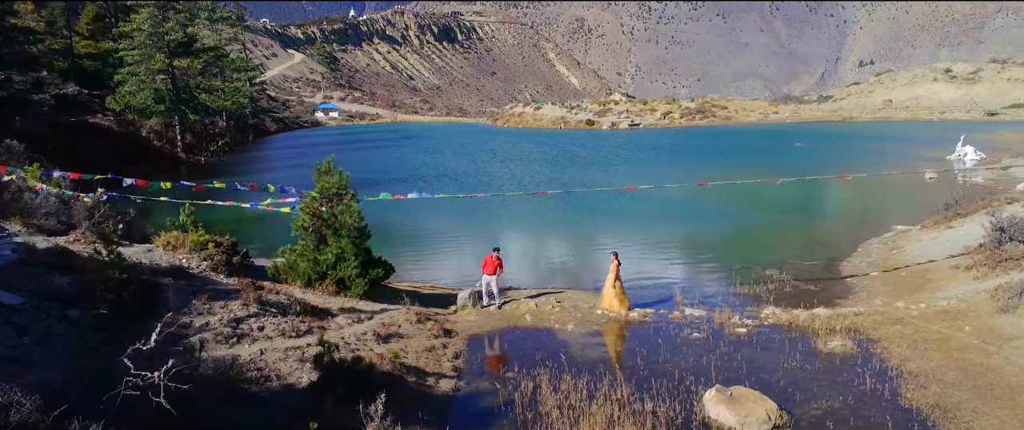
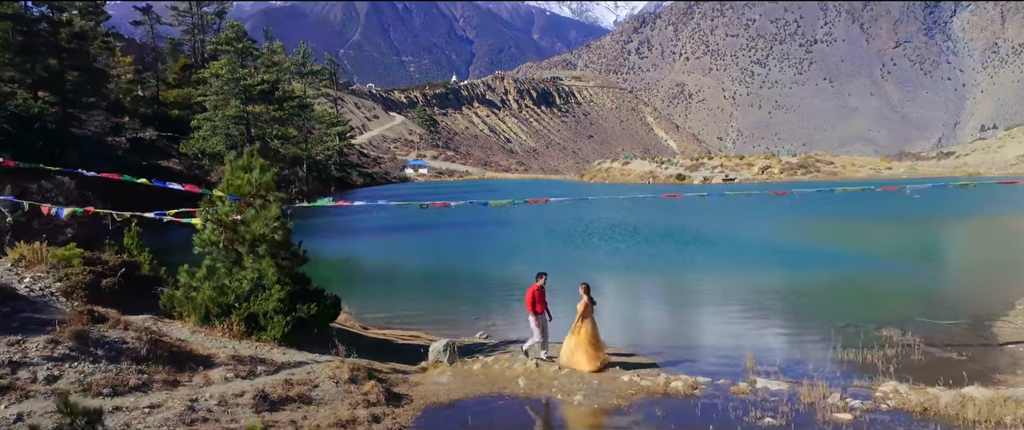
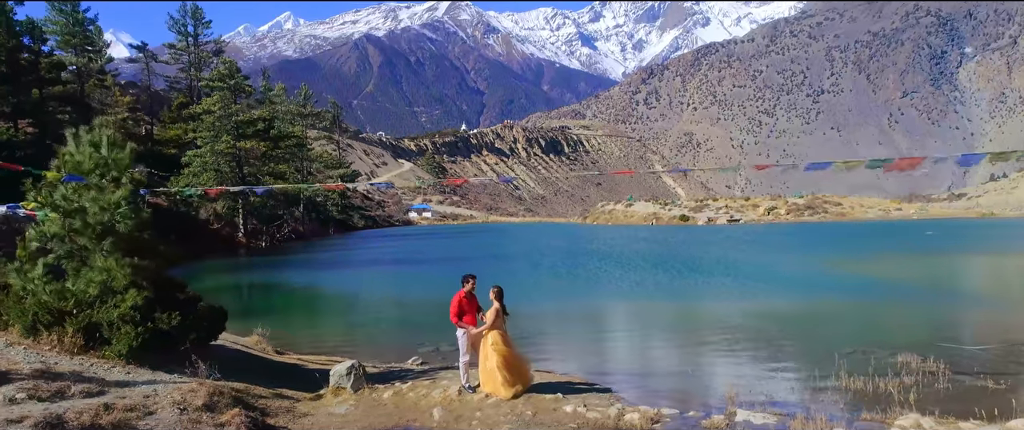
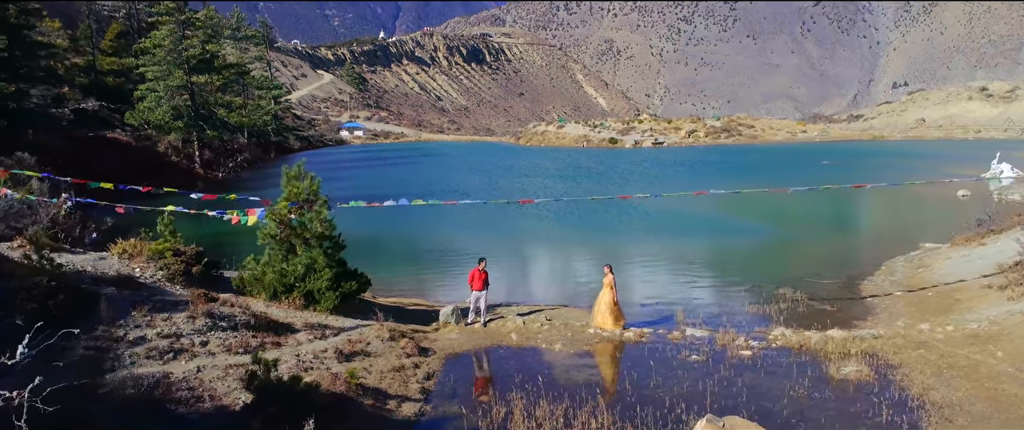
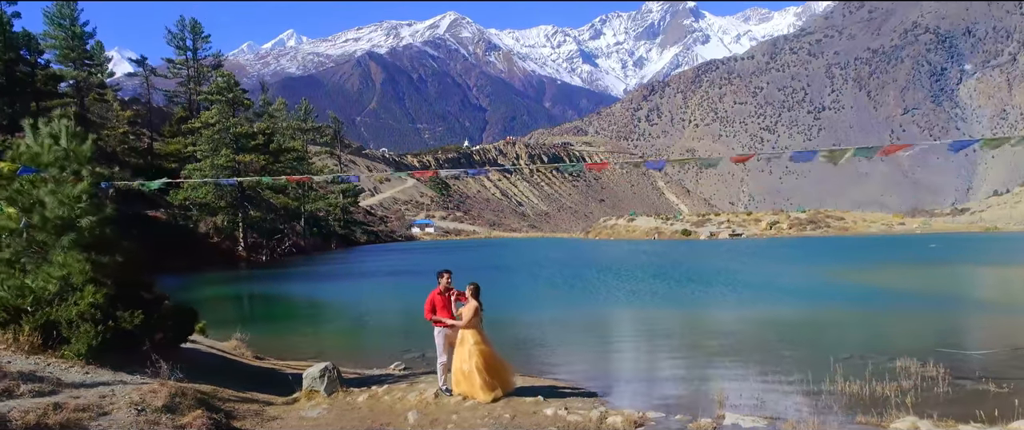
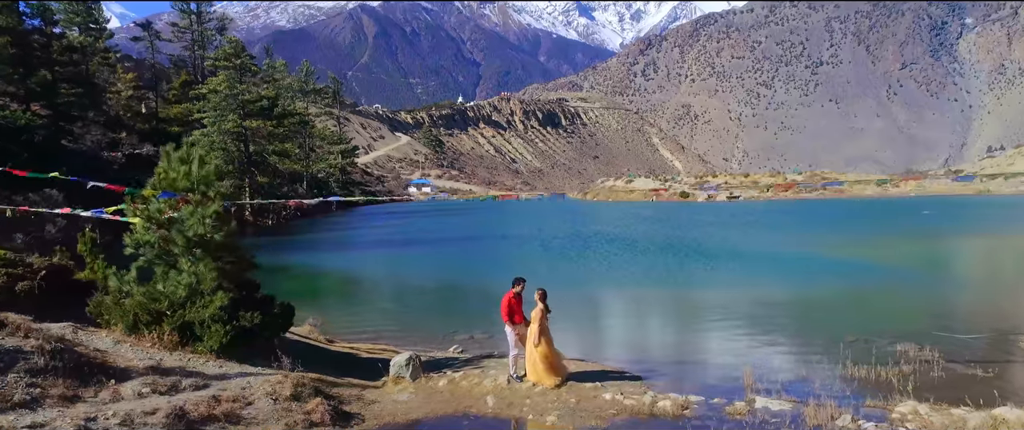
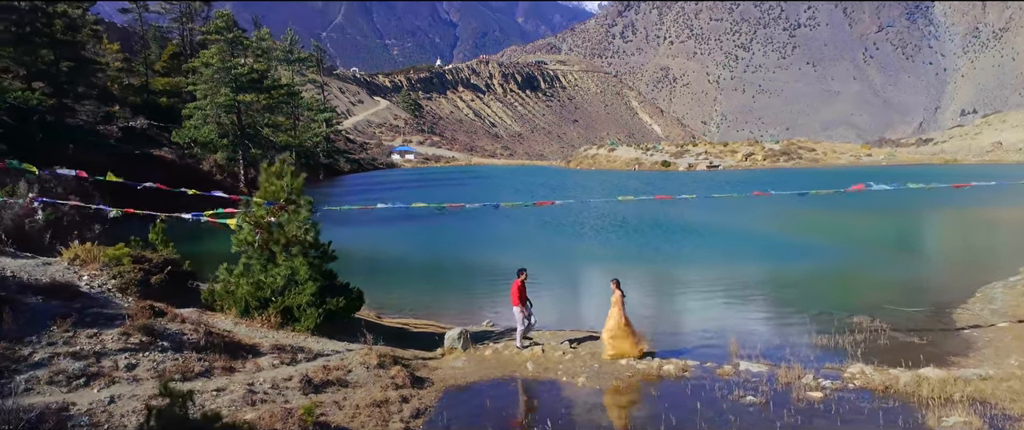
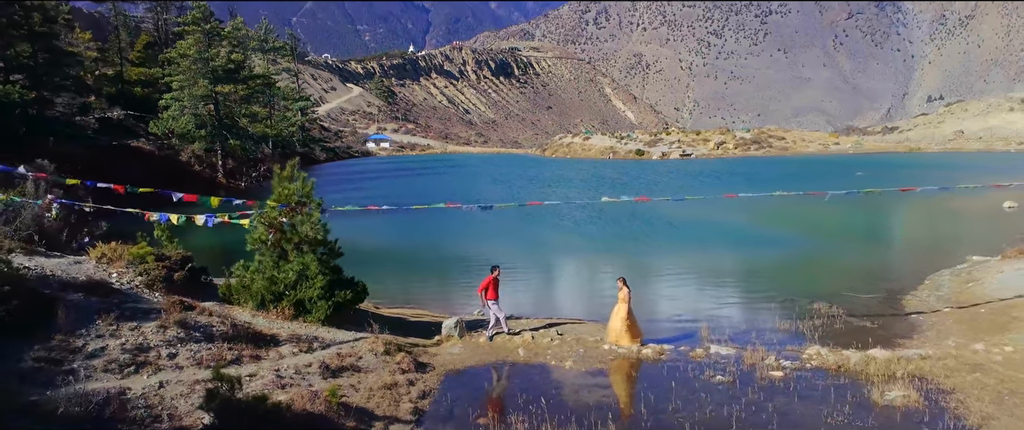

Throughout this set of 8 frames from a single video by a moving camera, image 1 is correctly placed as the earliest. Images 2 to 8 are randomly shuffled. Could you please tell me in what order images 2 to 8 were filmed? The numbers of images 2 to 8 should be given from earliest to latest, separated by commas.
4, 8, 7, 2, 6, 3, 5
